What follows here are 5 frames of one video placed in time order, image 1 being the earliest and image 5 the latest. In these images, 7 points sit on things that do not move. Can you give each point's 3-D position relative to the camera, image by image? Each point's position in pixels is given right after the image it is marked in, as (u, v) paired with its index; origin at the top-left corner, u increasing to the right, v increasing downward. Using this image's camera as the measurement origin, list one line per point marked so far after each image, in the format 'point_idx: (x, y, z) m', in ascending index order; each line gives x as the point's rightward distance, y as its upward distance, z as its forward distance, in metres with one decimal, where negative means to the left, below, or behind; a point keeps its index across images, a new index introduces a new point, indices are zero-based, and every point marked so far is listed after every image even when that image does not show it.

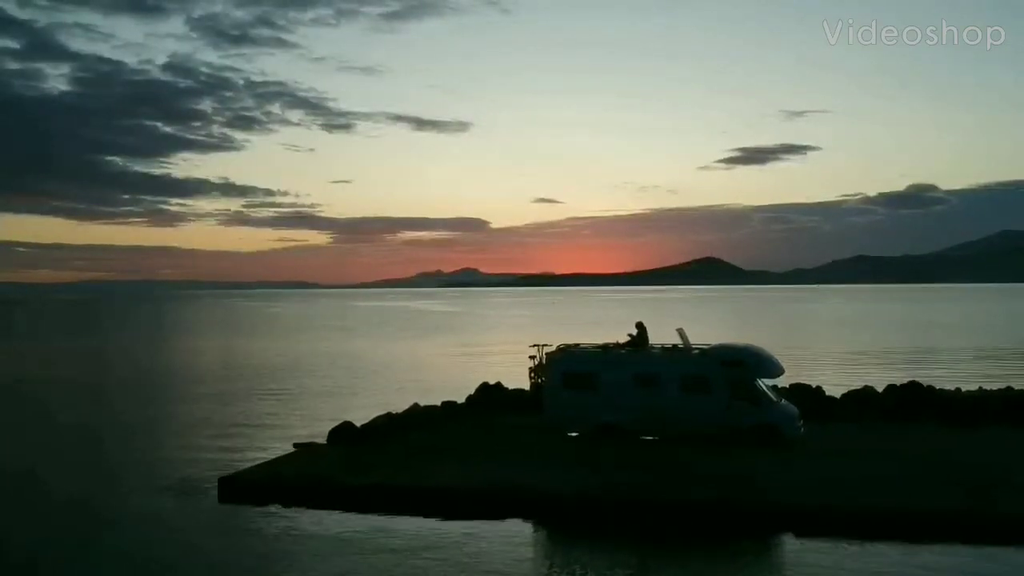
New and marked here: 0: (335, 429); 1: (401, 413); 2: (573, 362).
0: (-2.9, -2.3, +14.4) m
1: (-2.0, -2.3, +15.8) m
2: (+0.9, -1.2, +13.7) m
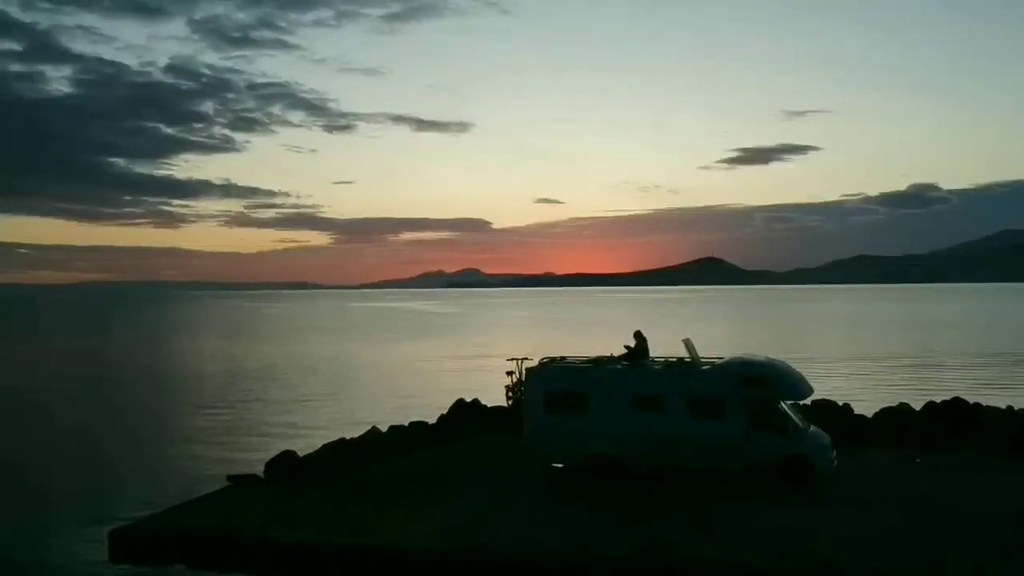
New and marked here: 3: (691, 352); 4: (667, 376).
0: (-3.2, -2.3, +12.3) m
1: (-2.3, -2.3, +13.7) m
2: (+0.6, -1.2, +11.6) m
3: (+2.3, -0.8, +11.9) m
4: (+1.9, -1.1, +11.3) m
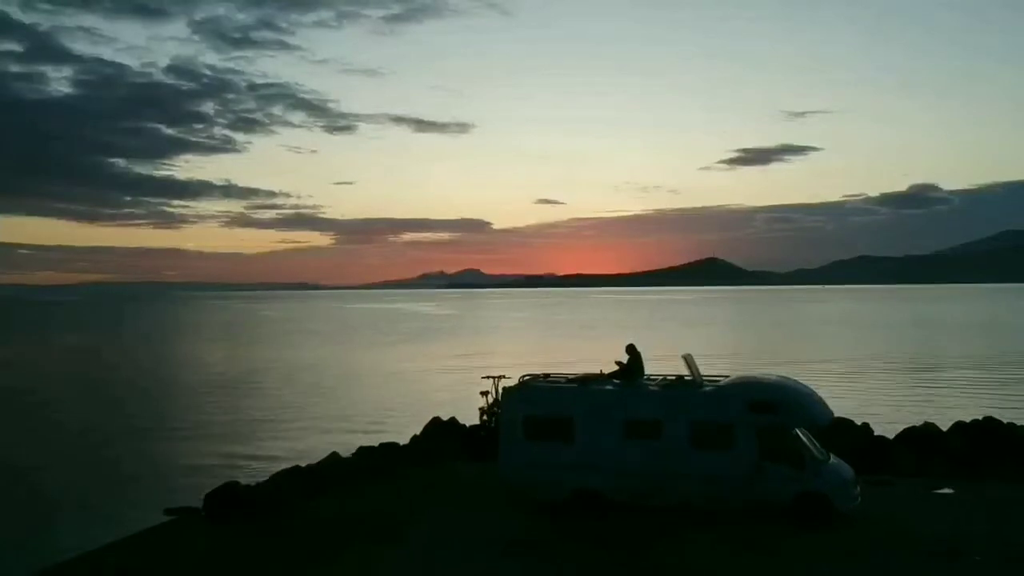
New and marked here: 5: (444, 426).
0: (-3.5, -2.4, +10.9) m
1: (-2.6, -2.4, +12.3) m
2: (+0.3, -1.3, +10.2) m
3: (+2.0, -0.9, +10.5) m
4: (+1.6, -1.2, +9.9) m
5: (-1.1, -2.1, +14.1) m
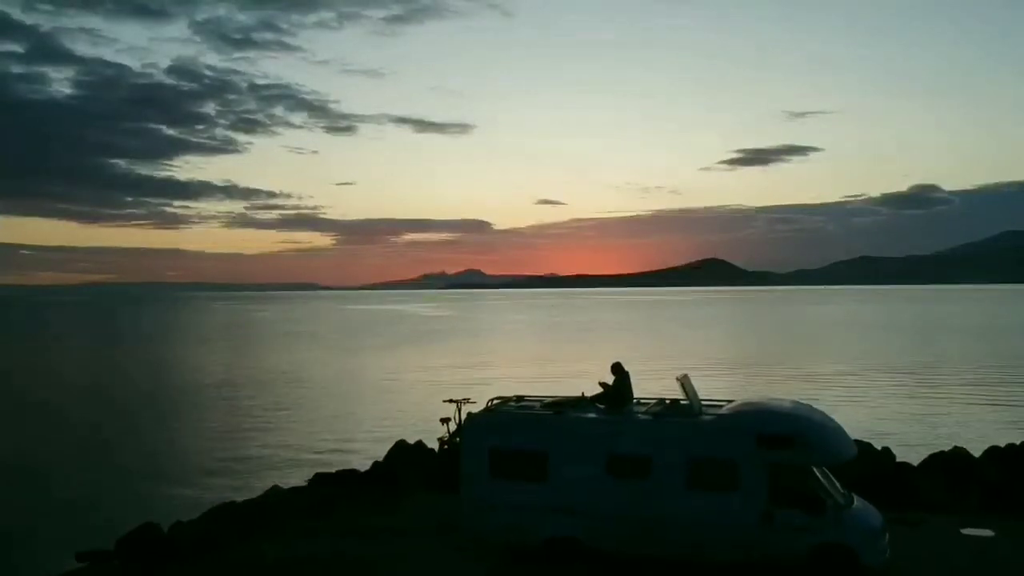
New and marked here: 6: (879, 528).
0: (-3.8, -2.5, +9.5) m
1: (-2.9, -2.4, +10.9) m
2: (0.0, -1.3, +8.8) m
3: (+1.7, -1.0, +9.1) m
4: (+1.3, -1.3, +8.5) m
5: (-1.4, -2.2, +12.7) m
6: (+3.3, -2.1, +8.5) m
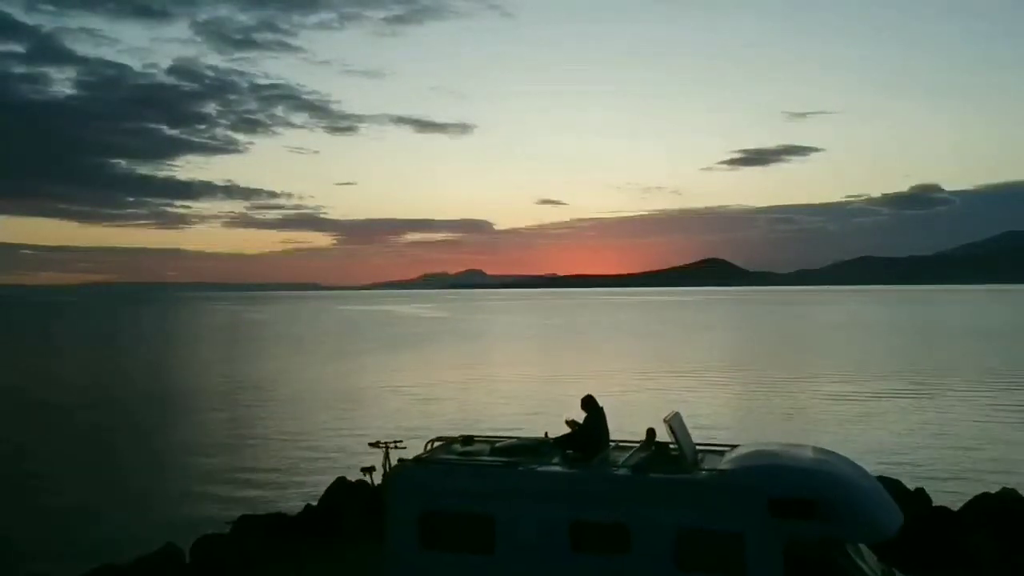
0: (-4.2, -2.6, +7.7) m
1: (-3.3, -2.5, +9.1) m
2: (-0.4, -1.4, +7.0) m
3: (+1.3, -1.1, +7.3) m
4: (+0.9, -1.4, +6.7) m
5: (-1.8, -2.3, +10.9) m
6: (+2.9, -2.2, +6.7) m
